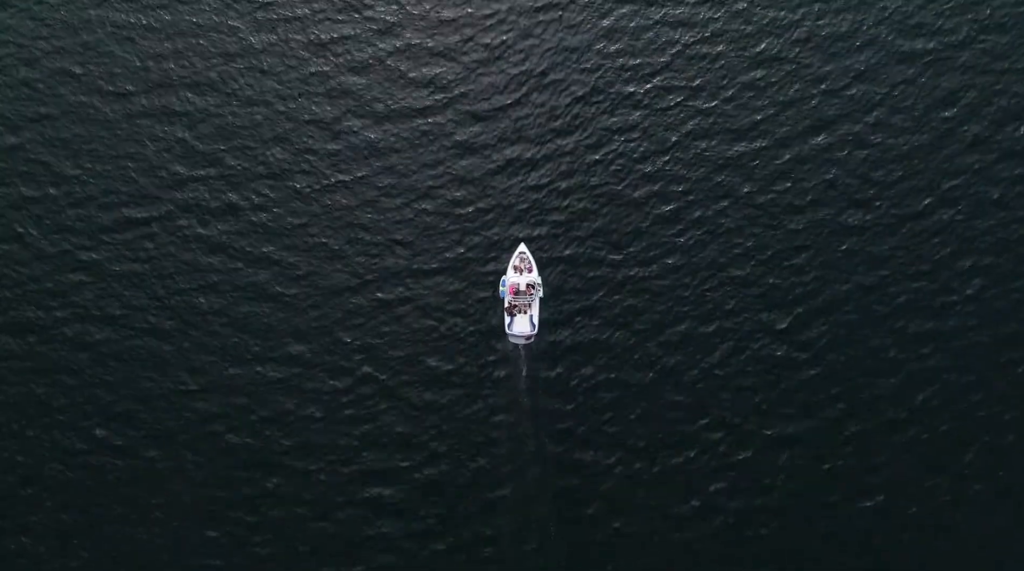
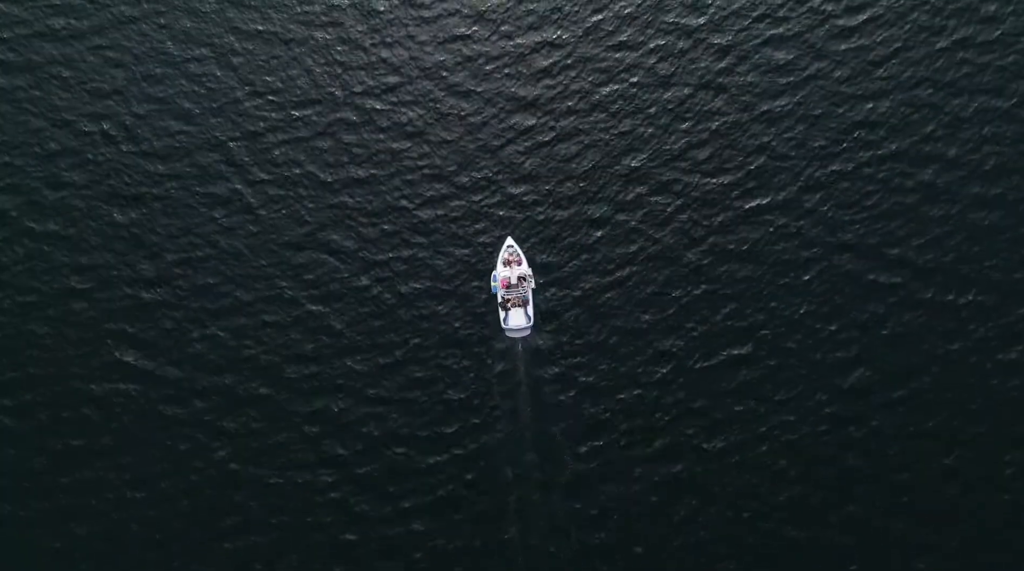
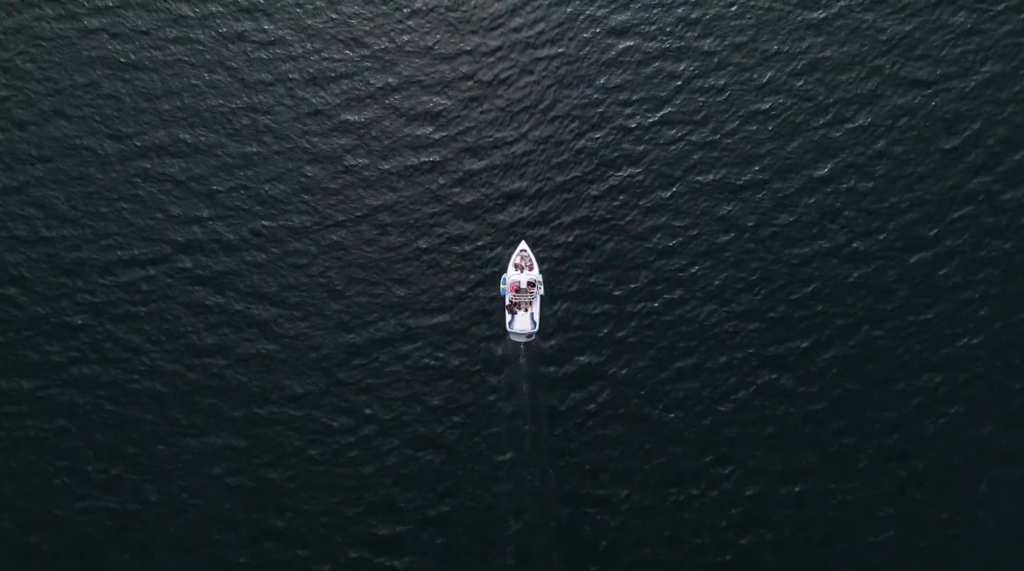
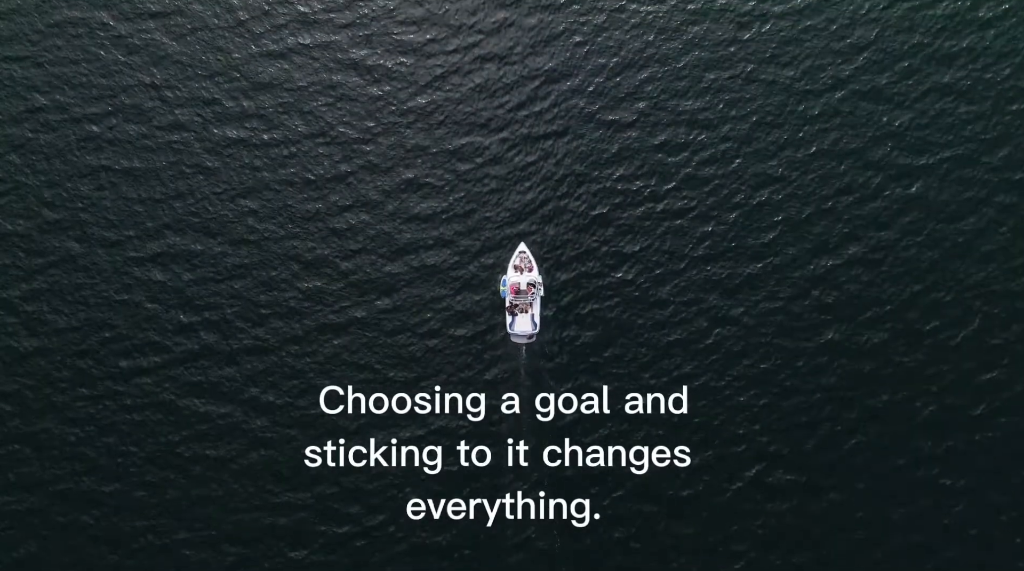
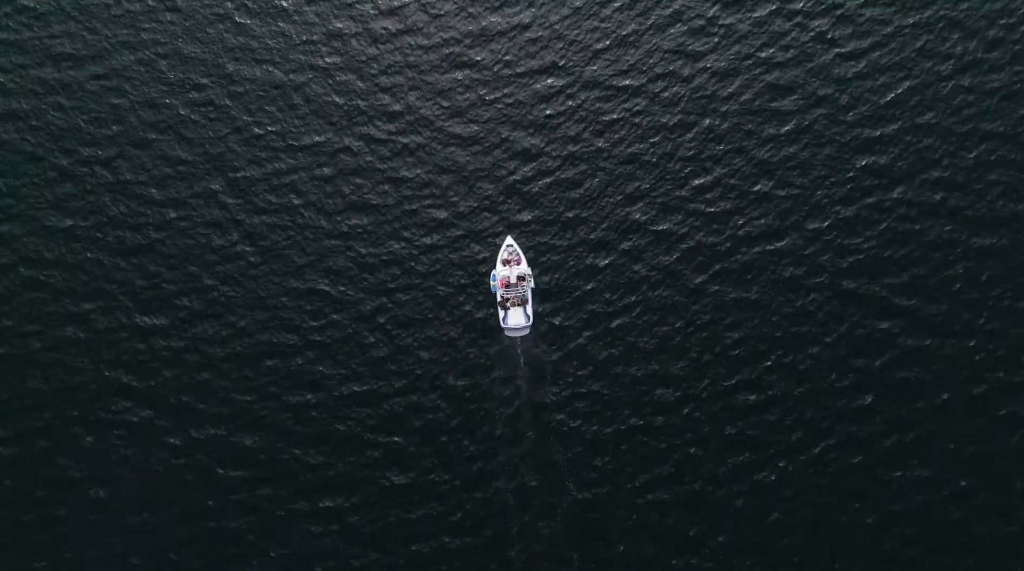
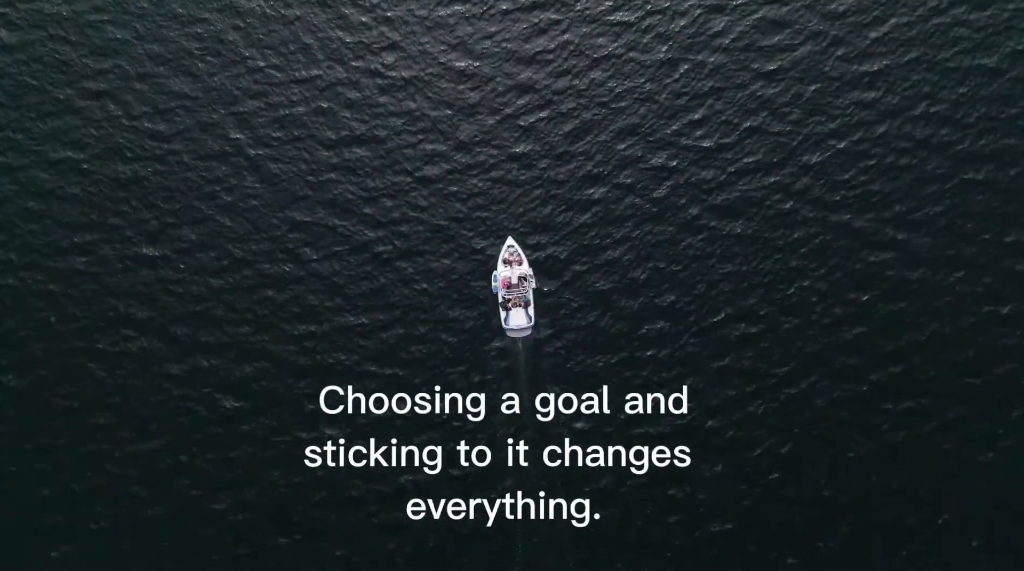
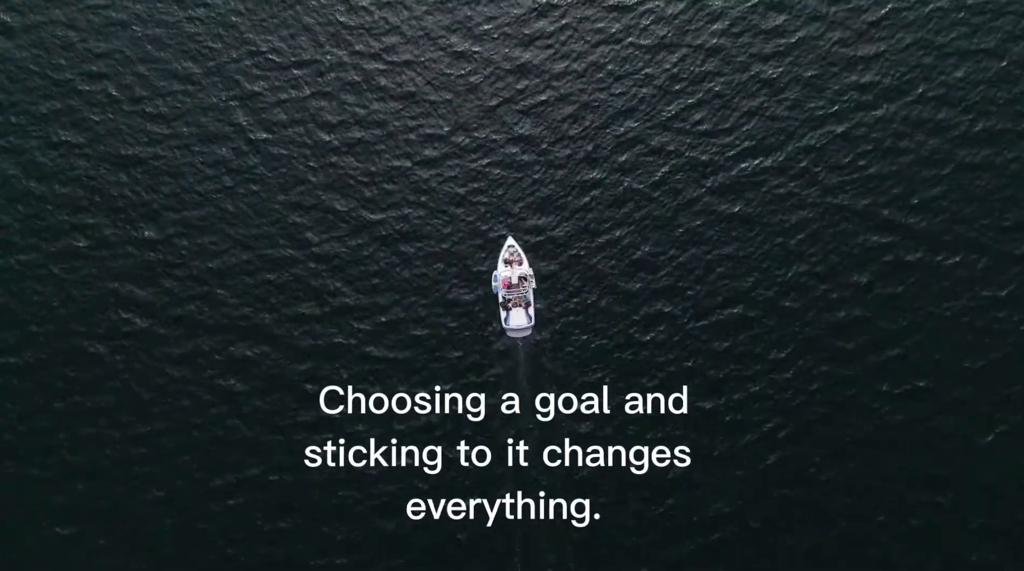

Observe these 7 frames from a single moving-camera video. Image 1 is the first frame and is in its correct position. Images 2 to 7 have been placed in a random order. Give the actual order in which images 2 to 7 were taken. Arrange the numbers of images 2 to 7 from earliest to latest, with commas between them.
3, 4, 7, 6, 2, 5
